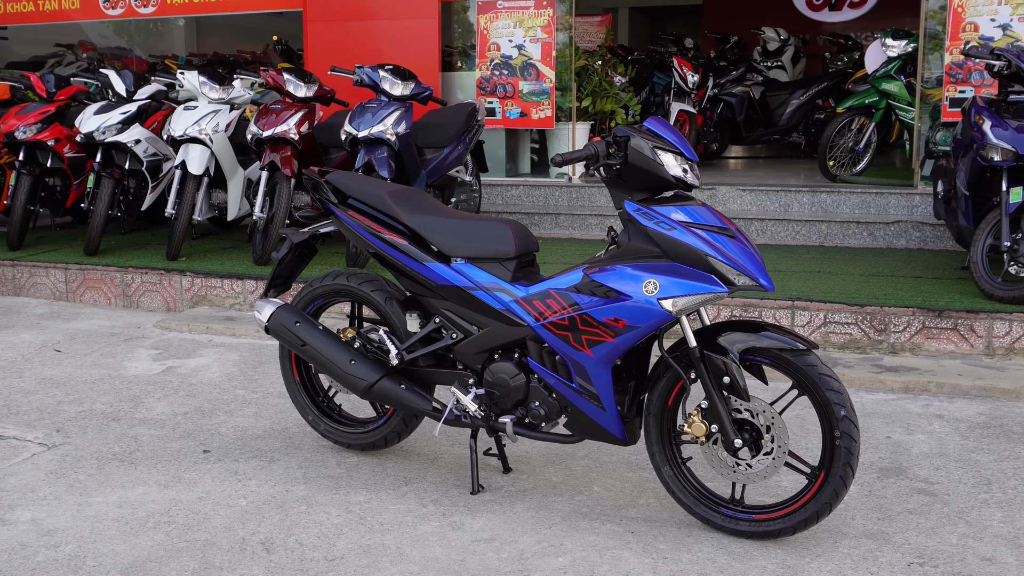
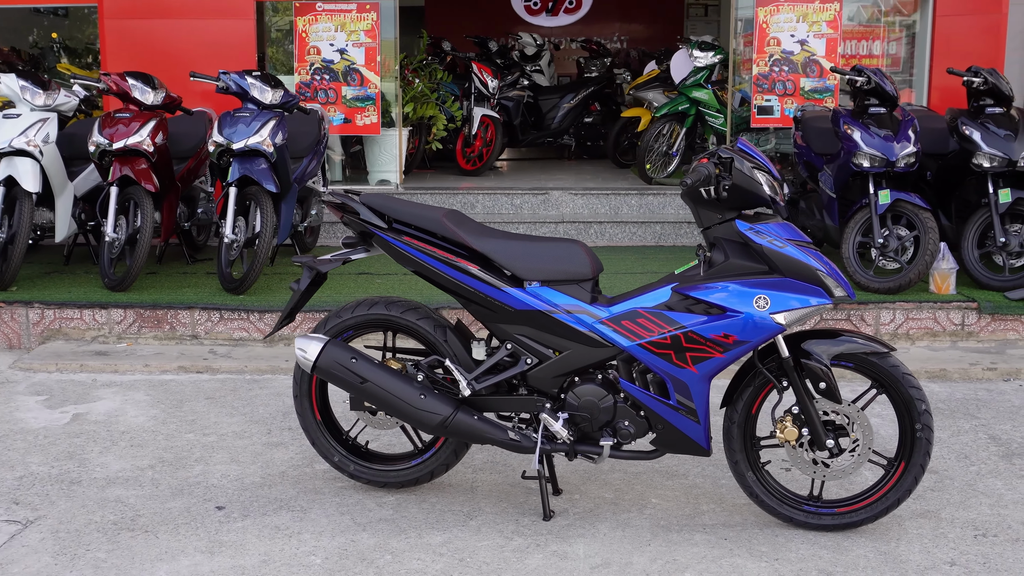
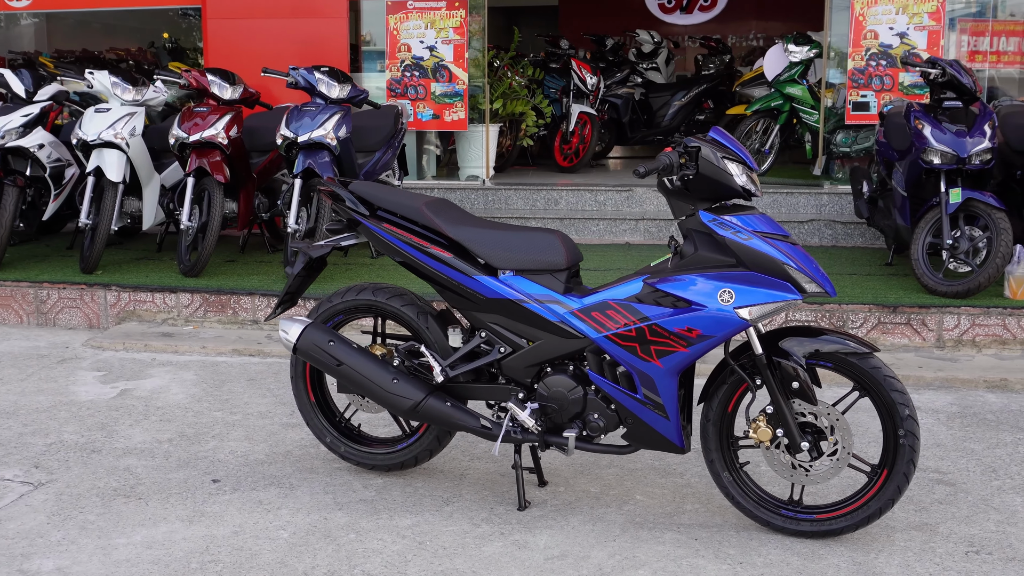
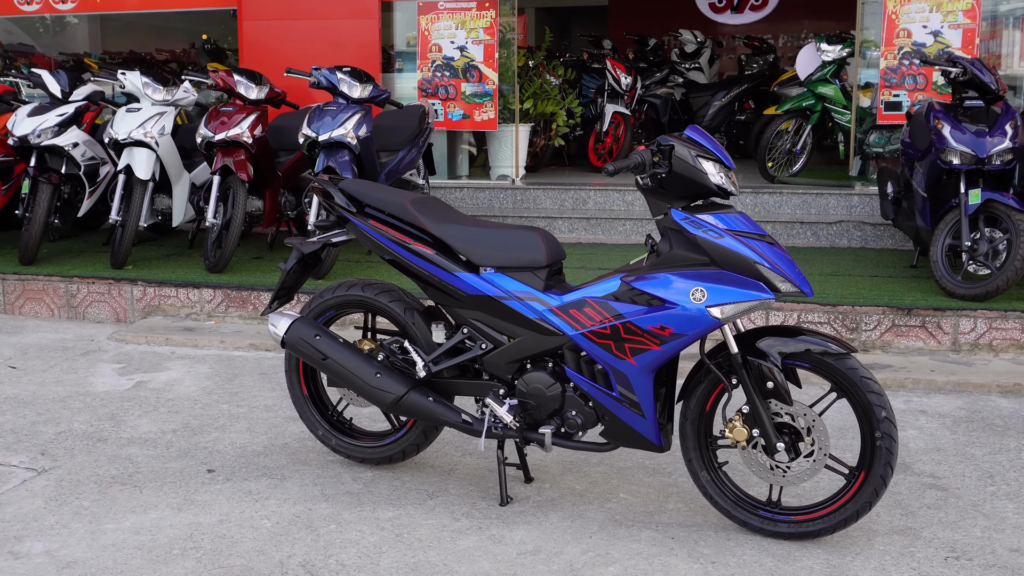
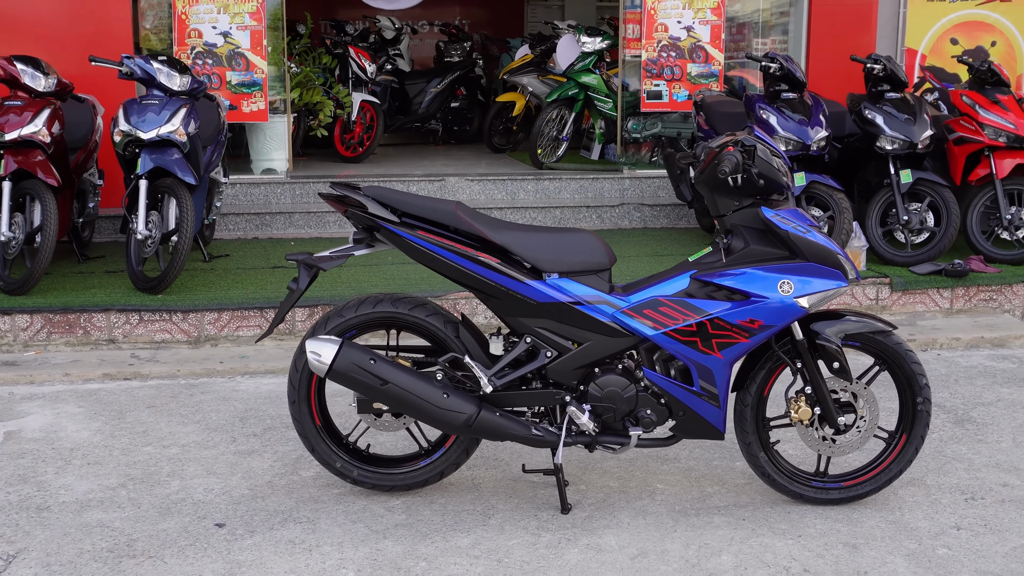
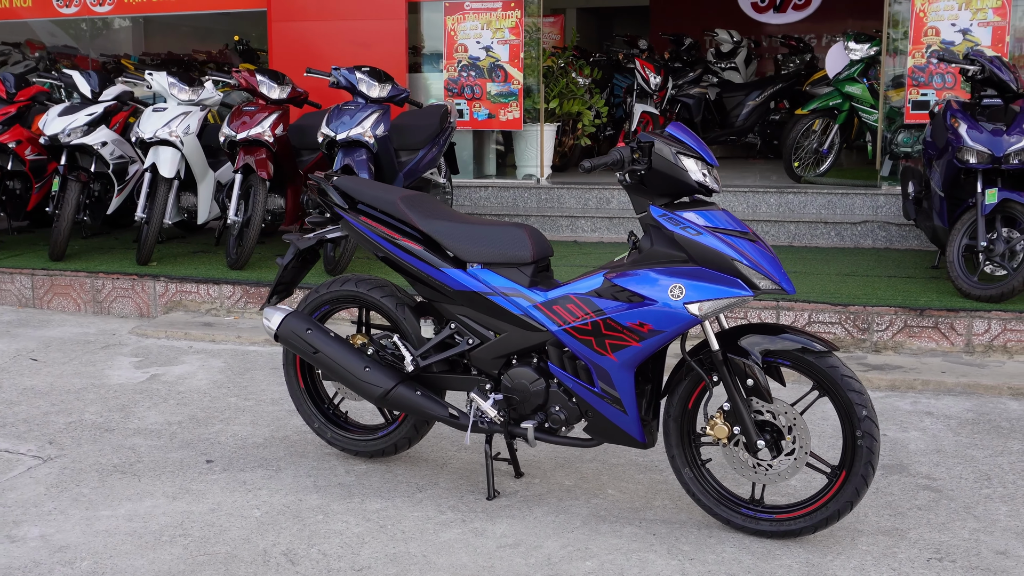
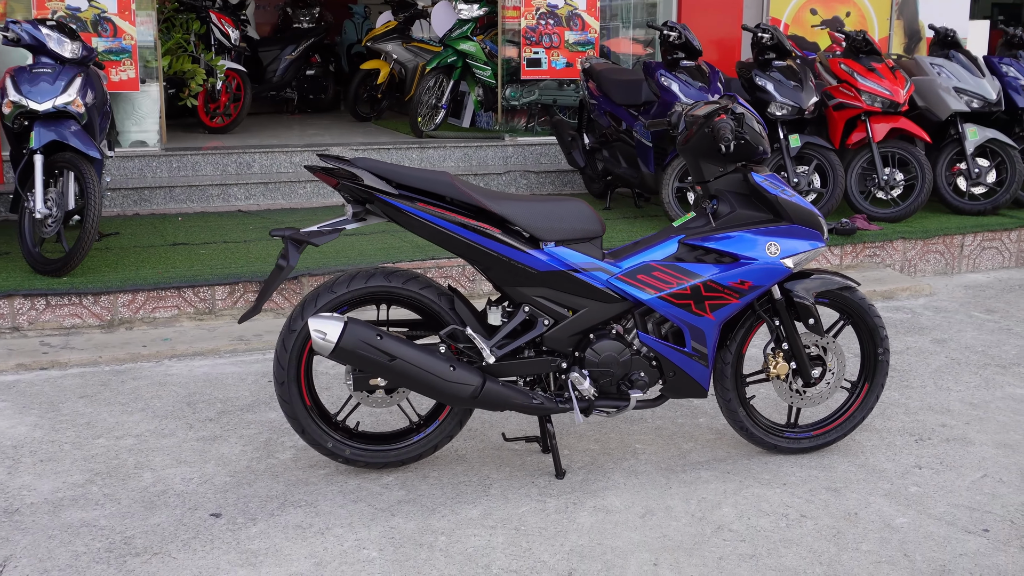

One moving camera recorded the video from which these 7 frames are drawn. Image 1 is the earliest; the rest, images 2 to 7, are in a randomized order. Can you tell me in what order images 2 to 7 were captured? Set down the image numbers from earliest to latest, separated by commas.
6, 4, 3, 2, 5, 7
